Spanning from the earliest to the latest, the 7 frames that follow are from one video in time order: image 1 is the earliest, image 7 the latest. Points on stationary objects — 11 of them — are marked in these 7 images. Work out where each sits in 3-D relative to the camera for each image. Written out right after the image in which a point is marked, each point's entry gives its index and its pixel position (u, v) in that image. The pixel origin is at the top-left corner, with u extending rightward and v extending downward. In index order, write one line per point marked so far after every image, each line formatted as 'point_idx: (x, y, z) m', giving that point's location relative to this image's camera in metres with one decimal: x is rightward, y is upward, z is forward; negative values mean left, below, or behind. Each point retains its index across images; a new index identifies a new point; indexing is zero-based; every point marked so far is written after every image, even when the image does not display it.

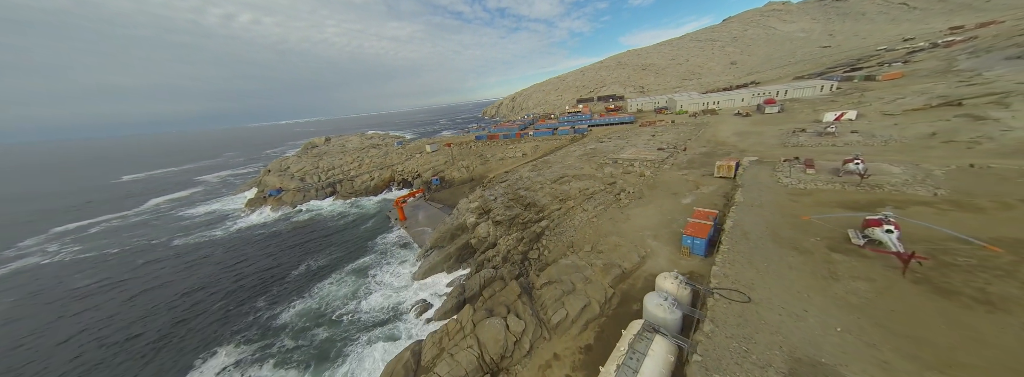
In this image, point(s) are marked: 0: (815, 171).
0: (+24.3, +1.3, +17.5) m
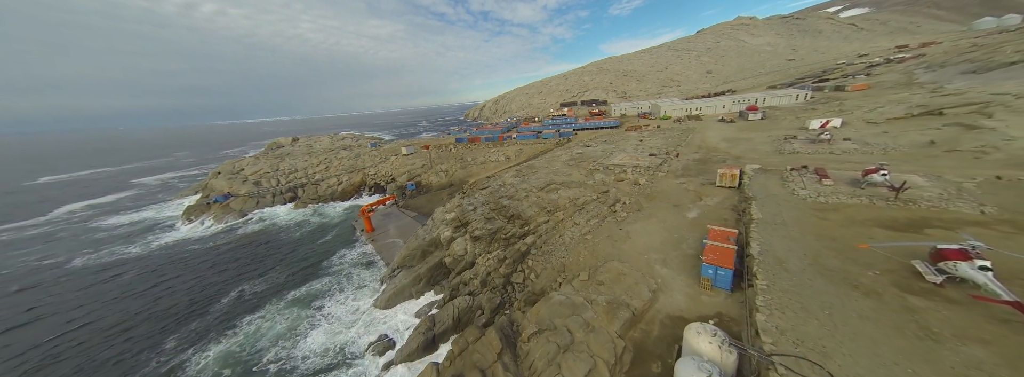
0: (+22.9, +0.4, +15.7) m
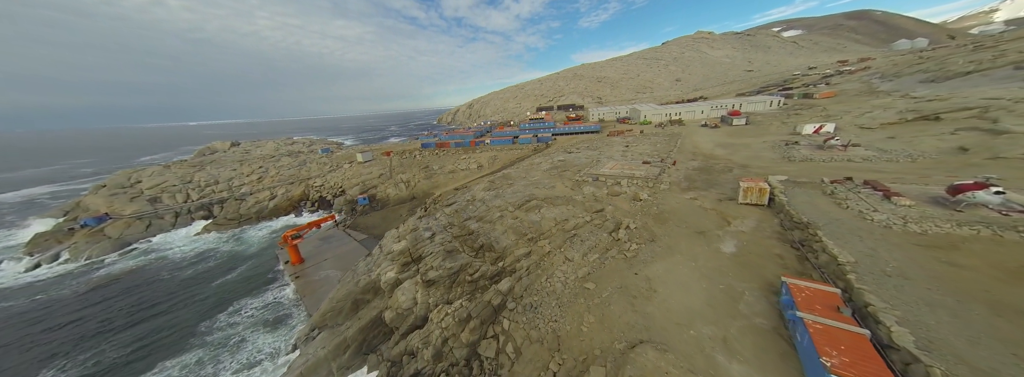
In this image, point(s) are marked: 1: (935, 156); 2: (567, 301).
0: (+21.1, -0.7, +11.7) m
1: (+33.7, +2.6, +17.6) m
2: (+3.2, -6.4, +12.7) m
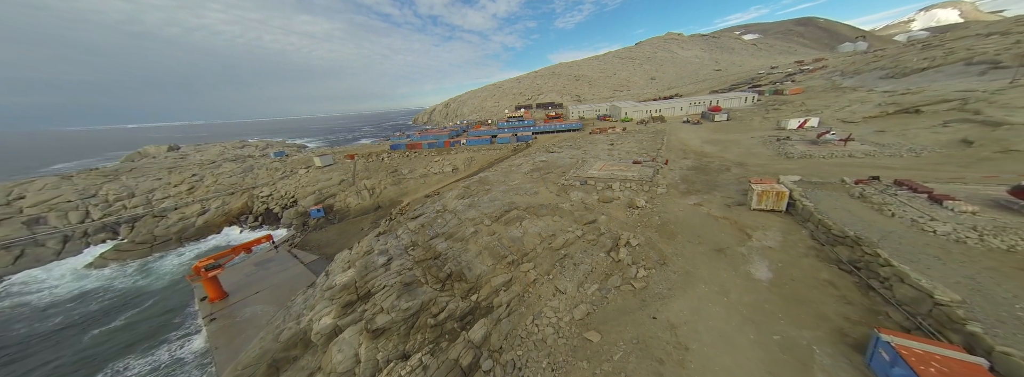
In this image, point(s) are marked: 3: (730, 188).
0: (+19.9, -0.8, +9.6) m
1: (+31.8, +3.0, +16.5) m
2: (+2.1, -7.0, +9.1) m
3: (+17.7, 0.0, +17.9) m
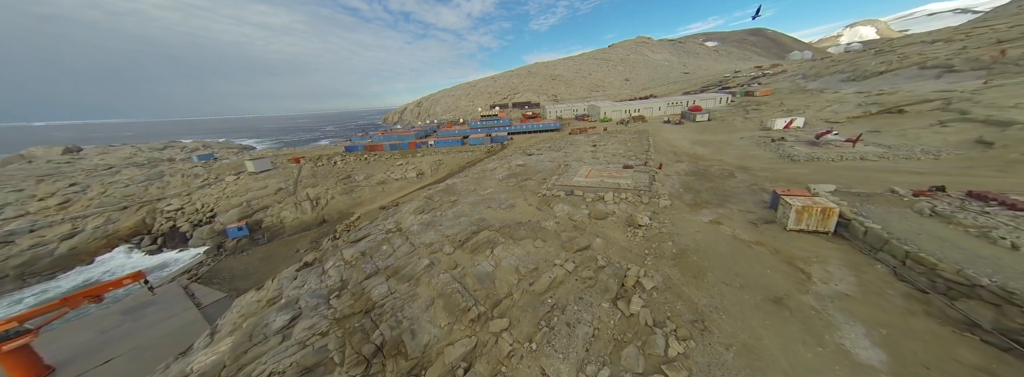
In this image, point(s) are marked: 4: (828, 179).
0: (+18.6, -1.4, +6.7) m
1: (+29.7, +2.5, +14.8) m
2: (+1.1, -8.0, +4.5) m
3: (+15.6, -0.7, +14.8) m
4: (+21.3, +0.7, +14.8) m
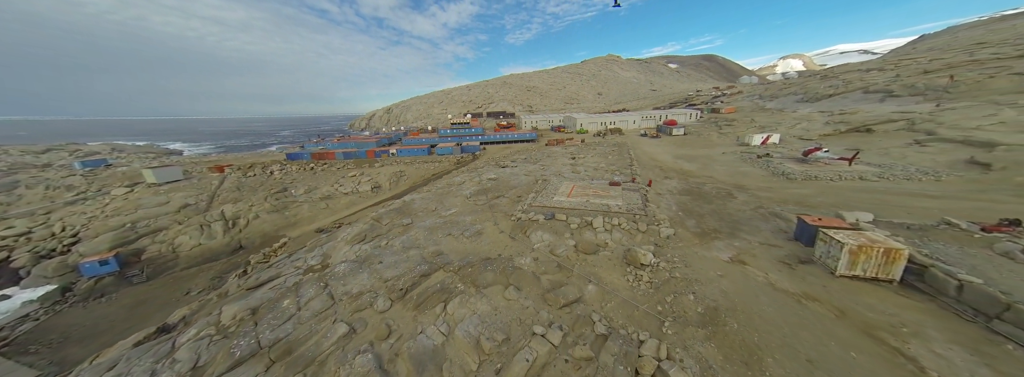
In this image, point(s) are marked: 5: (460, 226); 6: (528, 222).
0: (+17.5, -2.5, +4.5) m
1: (+27.7, +1.1, +14.0) m
2: (+0.3, -8.9, +0.2) m
3: (+13.7, -2.1, +12.3) m
4: (+19.3, -0.7, +12.9) m
5: (-4.2, -2.8, +17.4) m
6: (+1.1, -2.3, +15.6) m
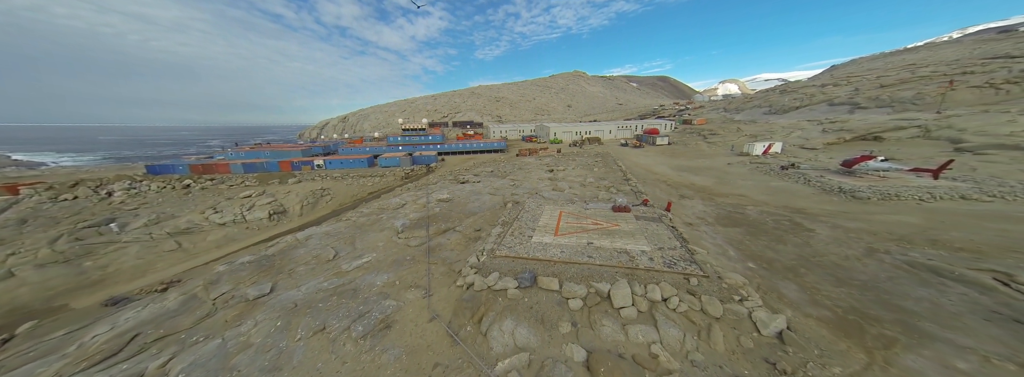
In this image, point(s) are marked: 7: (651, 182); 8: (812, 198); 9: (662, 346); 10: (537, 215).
0: (+16.8, -3.0, -0.9) m
1: (+25.5, +0.1, +9.9) m
2: (+0.5, -9.4, -7.9) m
3: (+12.0, -3.2, +6.2) m
4: (+17.4, -1.8, +7.7) m
5: (-6.5, -4.4, +8.8) m
6: (-1.0, -3.7, +7.8) m
7: (+11.4, +0.8, +18.1) m
8: (+17.4, -0.4, +12.8) m
9: (+4.1, -3.9, +5.6) m
10: (+1.4, -1.5, +13.3) m
